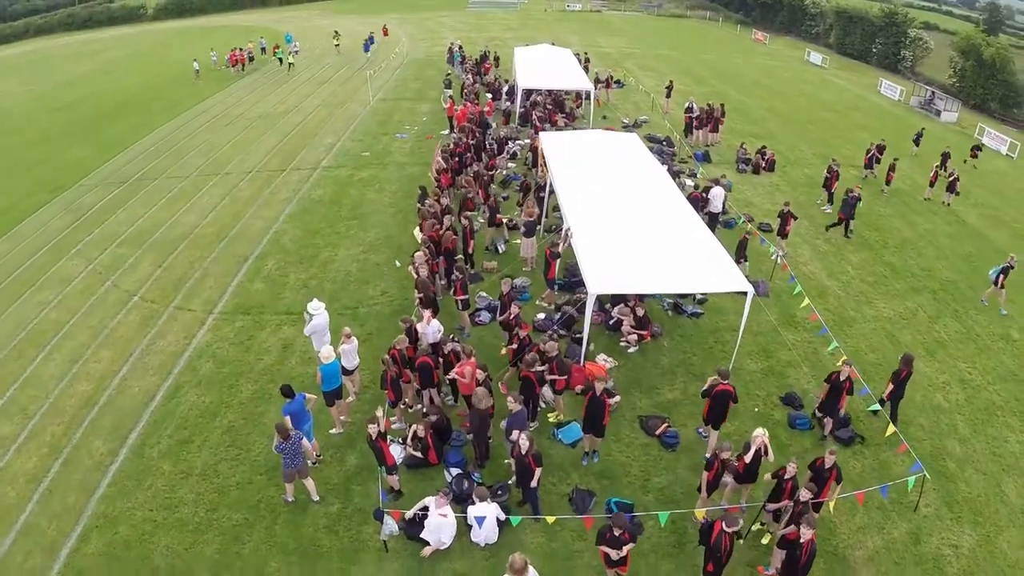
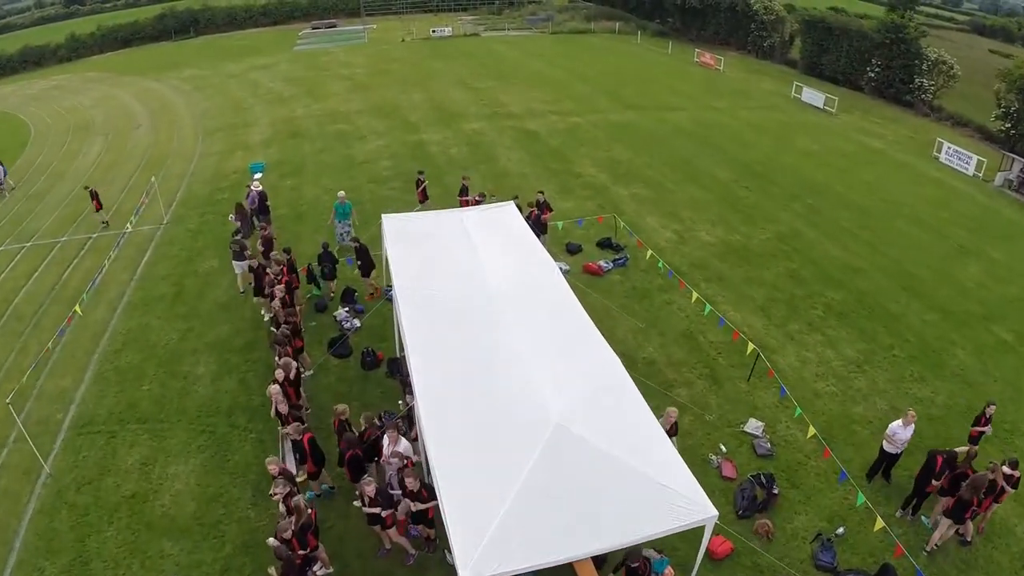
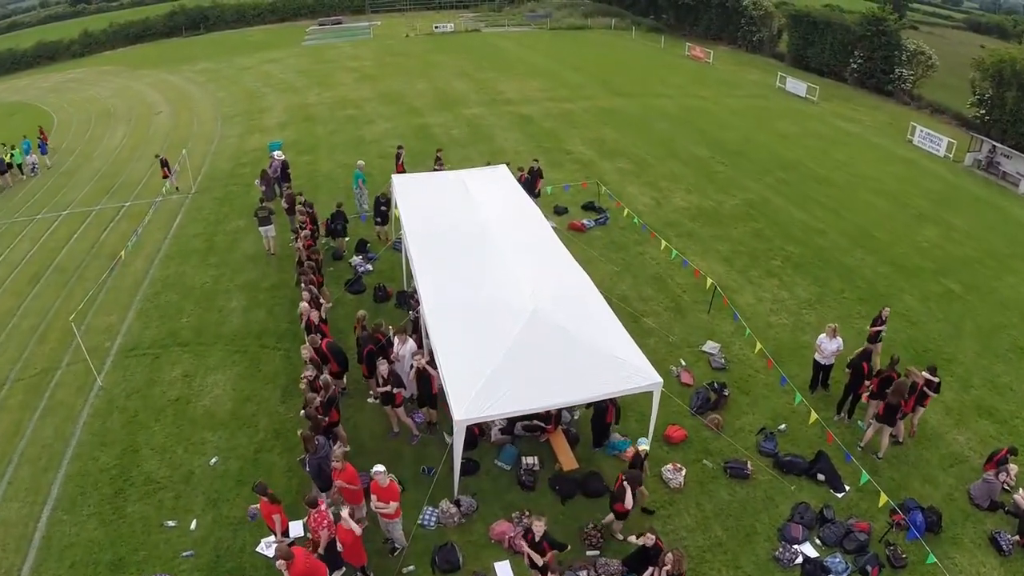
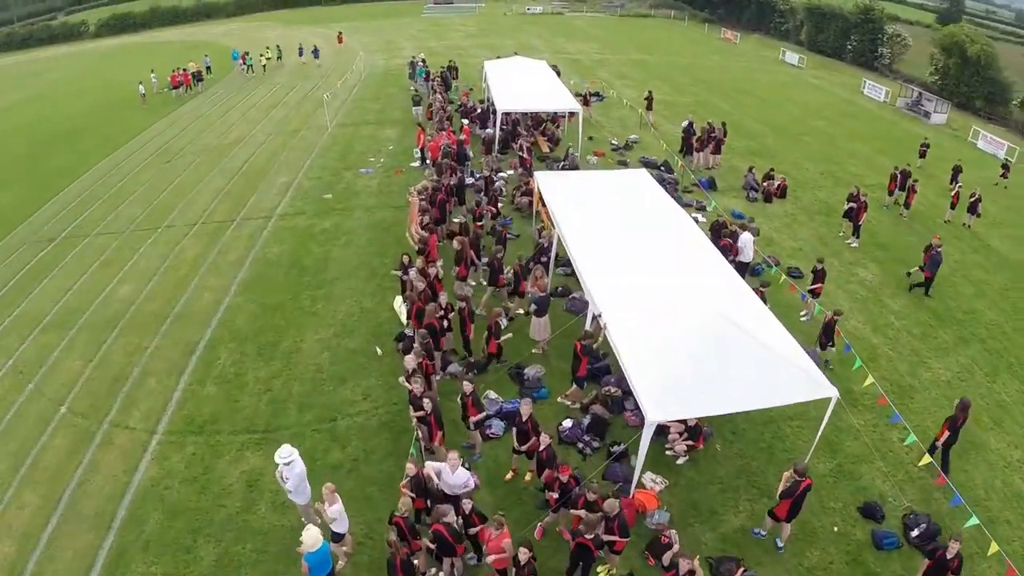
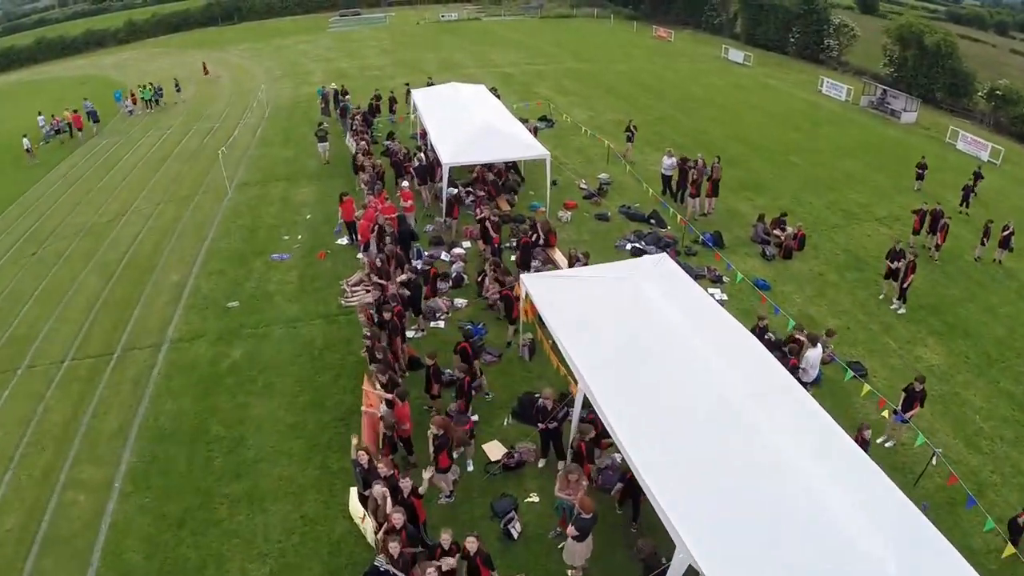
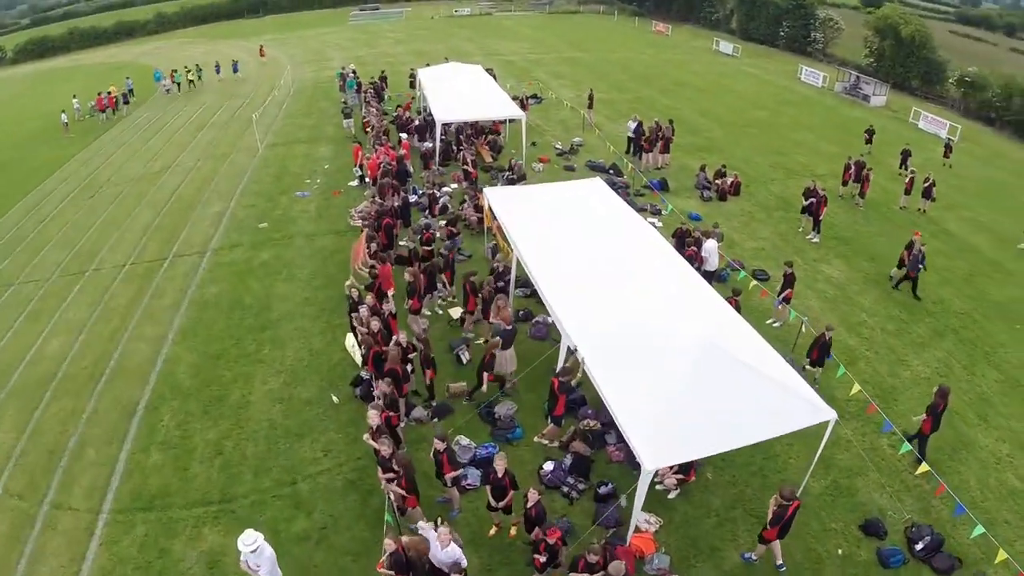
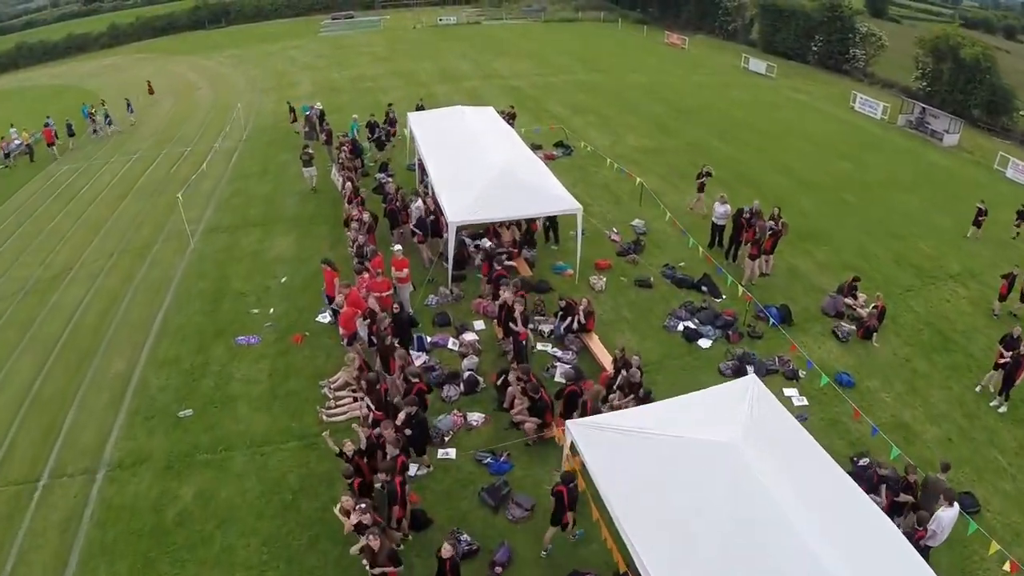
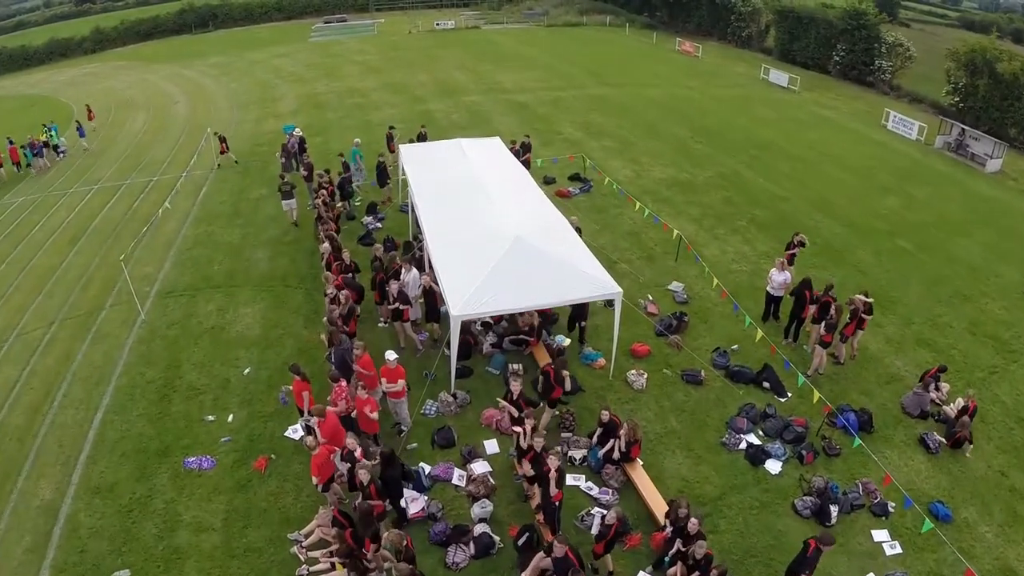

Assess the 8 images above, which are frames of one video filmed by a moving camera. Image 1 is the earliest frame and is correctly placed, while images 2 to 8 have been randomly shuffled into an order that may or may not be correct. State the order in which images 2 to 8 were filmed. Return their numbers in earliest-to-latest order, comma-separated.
4, 6, 5, 7, 8, 3, 2
